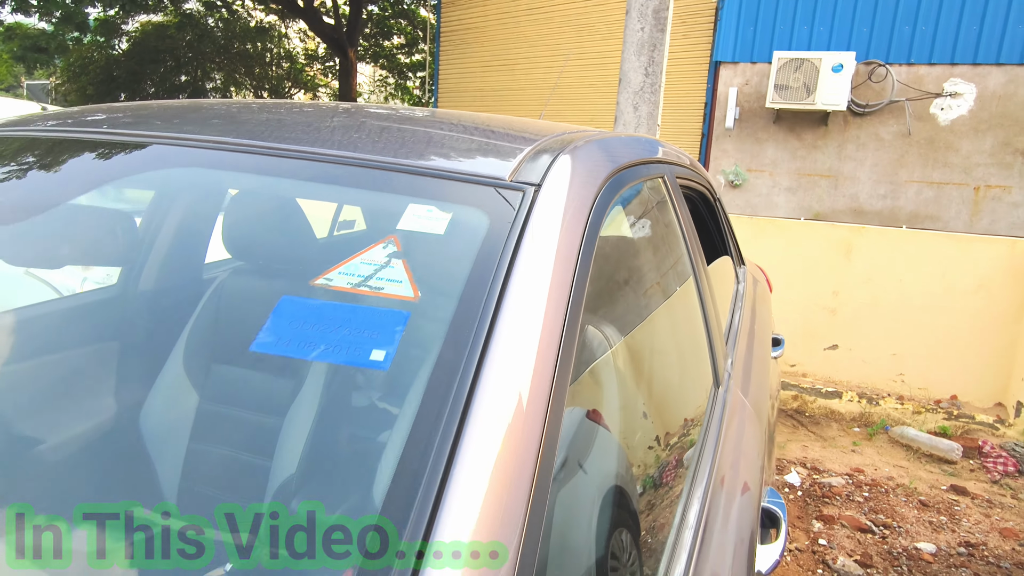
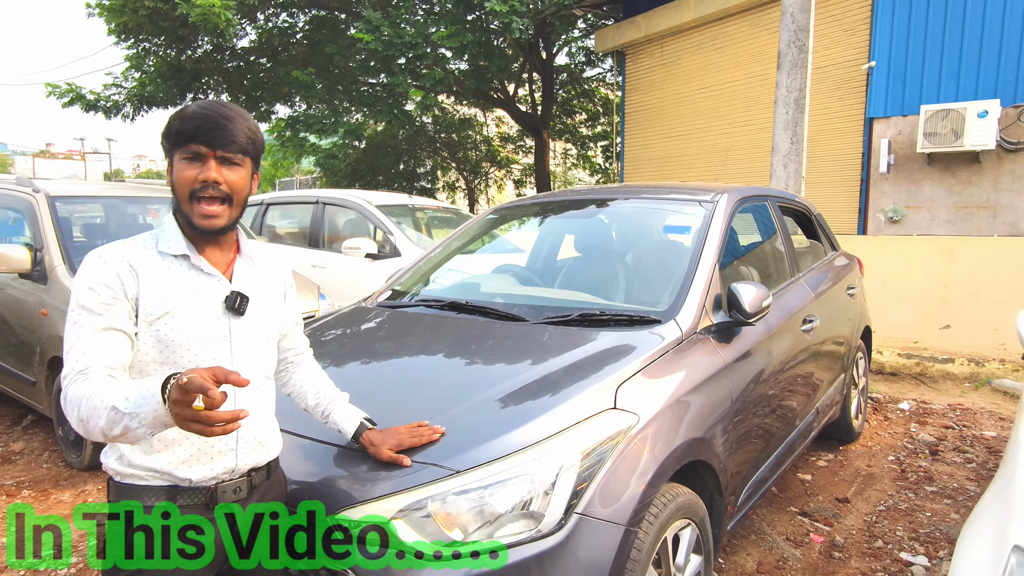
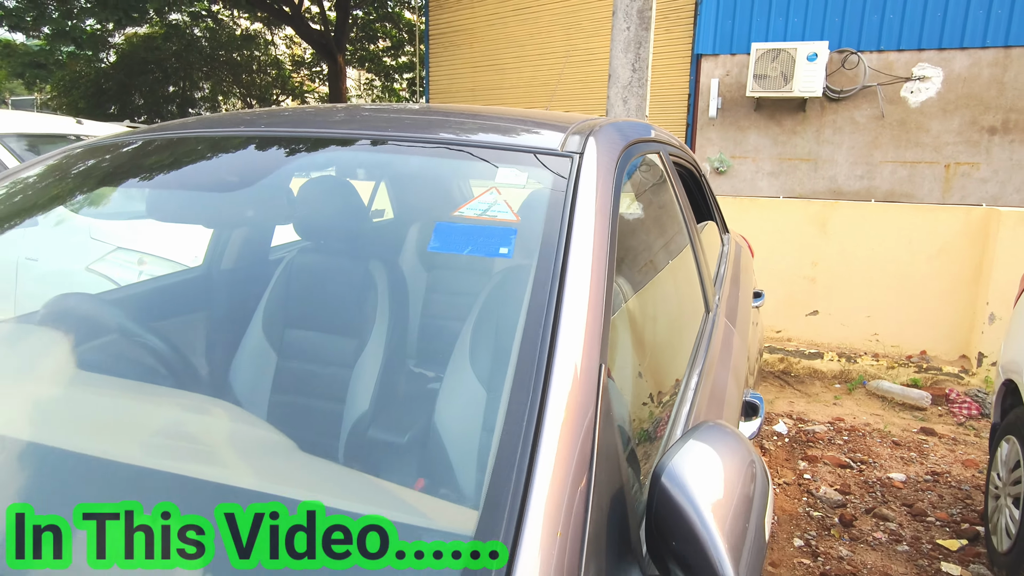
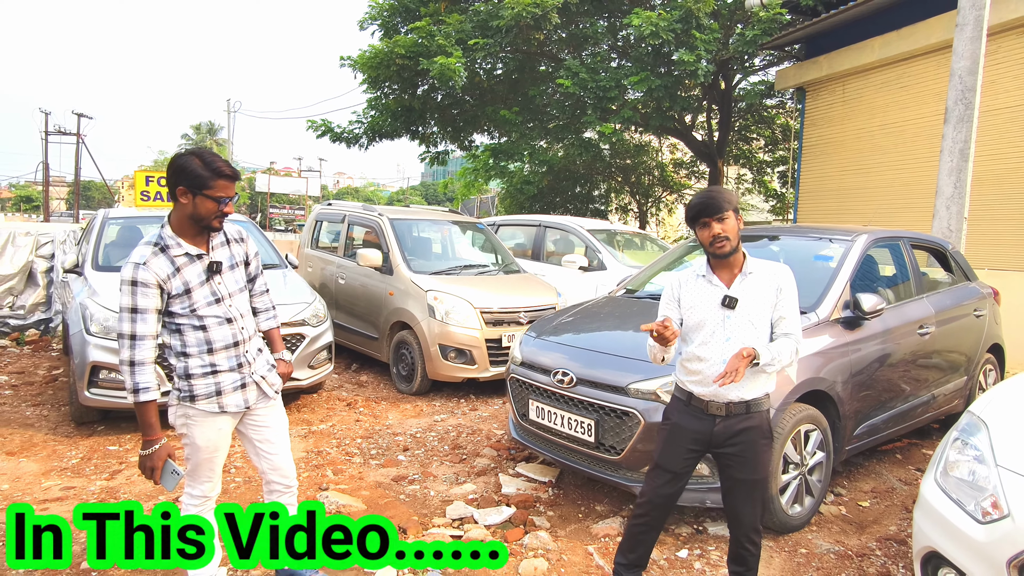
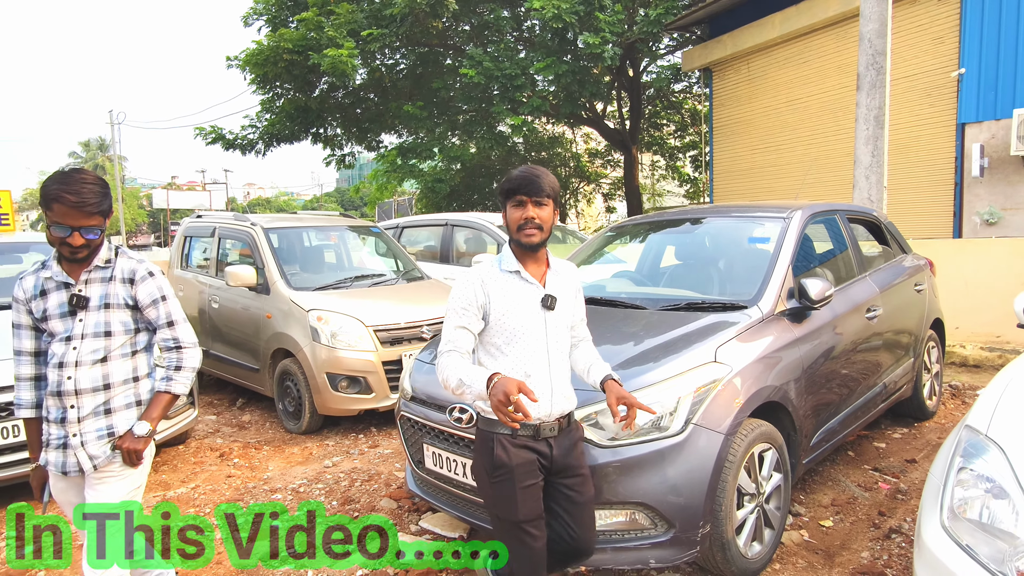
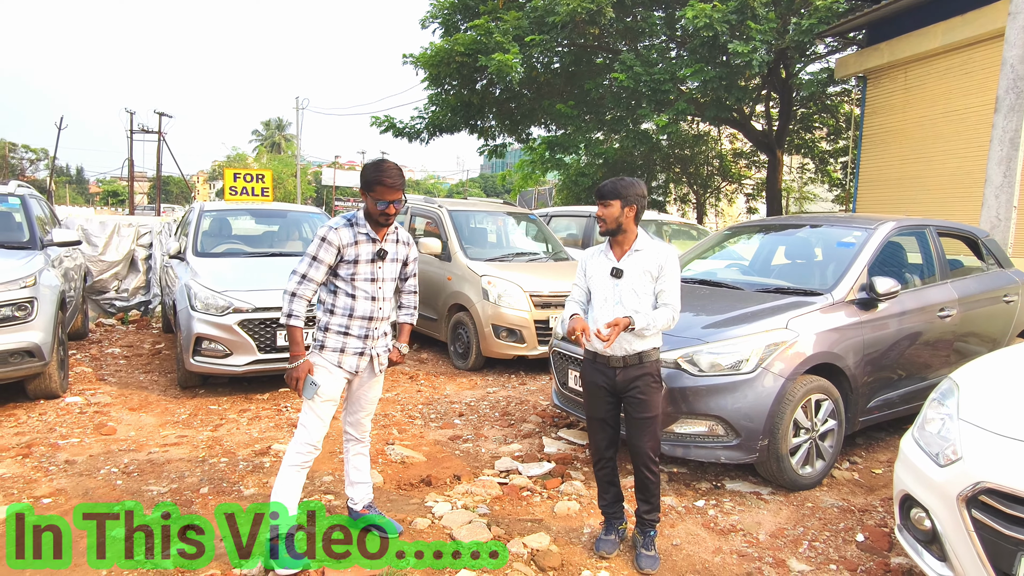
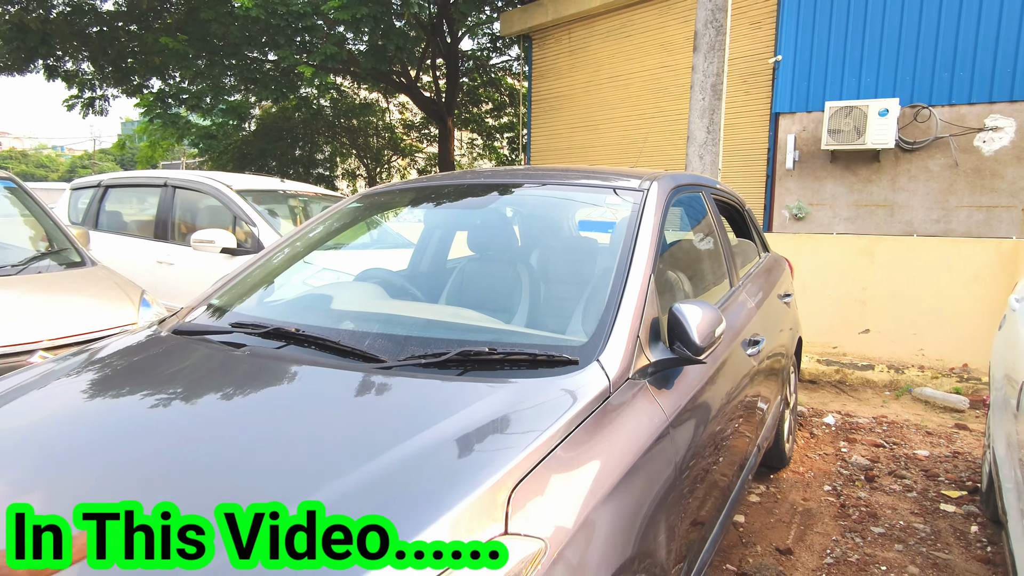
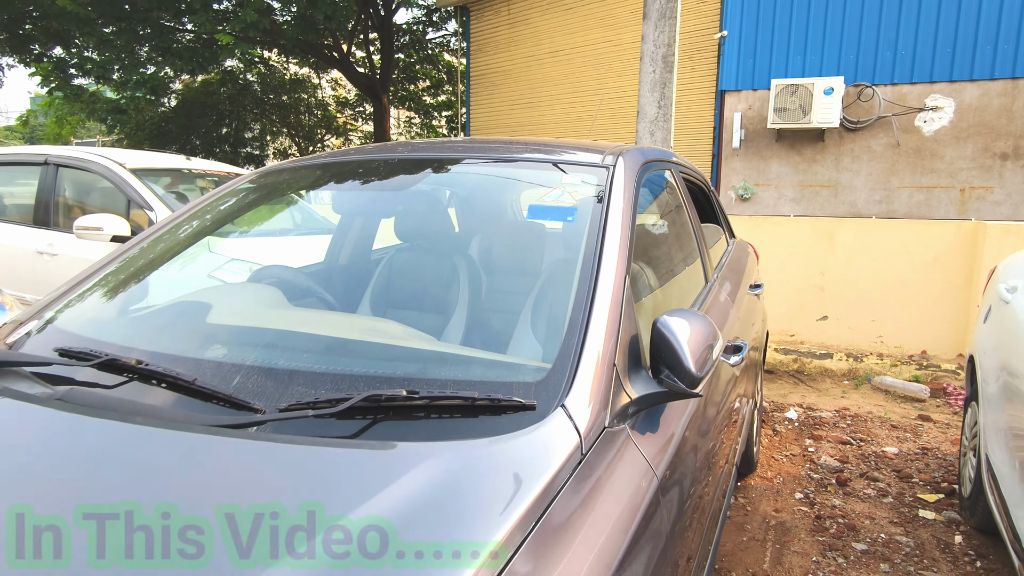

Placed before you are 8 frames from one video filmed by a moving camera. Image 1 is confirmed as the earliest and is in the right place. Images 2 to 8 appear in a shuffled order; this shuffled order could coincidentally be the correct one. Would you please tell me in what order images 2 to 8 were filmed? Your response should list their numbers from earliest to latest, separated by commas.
3, 8, 7, 2, 5, 4, 6
